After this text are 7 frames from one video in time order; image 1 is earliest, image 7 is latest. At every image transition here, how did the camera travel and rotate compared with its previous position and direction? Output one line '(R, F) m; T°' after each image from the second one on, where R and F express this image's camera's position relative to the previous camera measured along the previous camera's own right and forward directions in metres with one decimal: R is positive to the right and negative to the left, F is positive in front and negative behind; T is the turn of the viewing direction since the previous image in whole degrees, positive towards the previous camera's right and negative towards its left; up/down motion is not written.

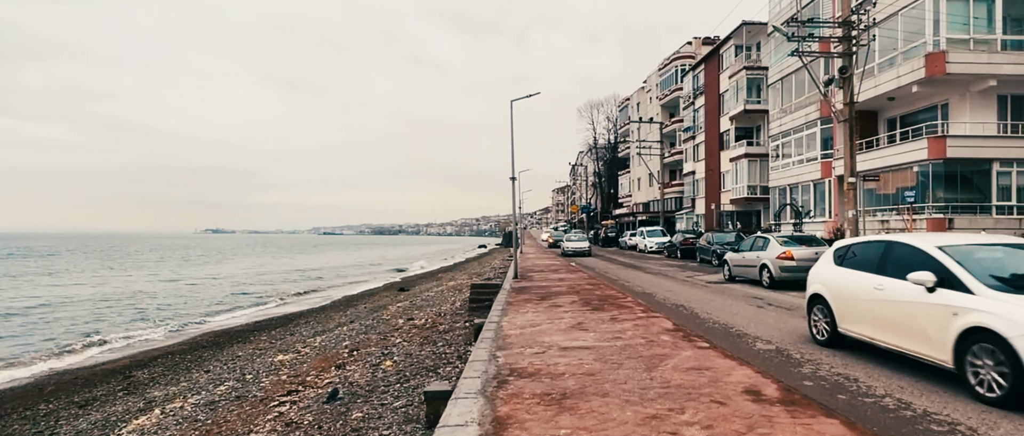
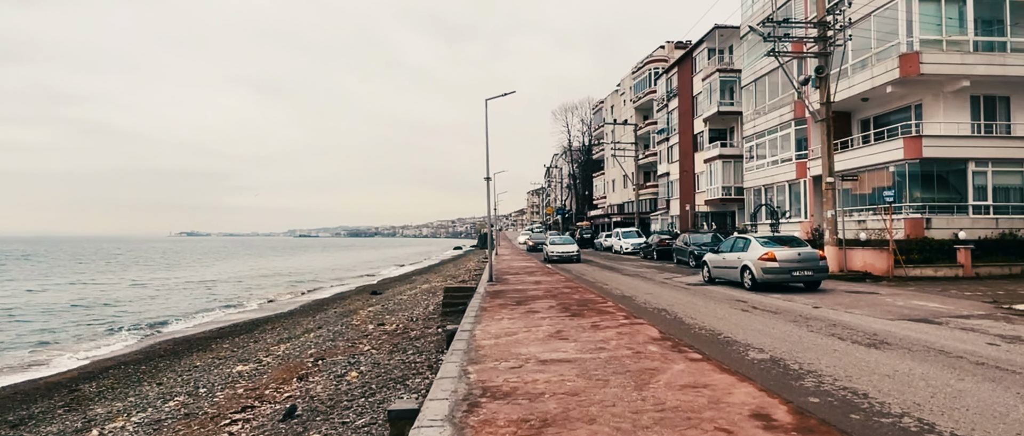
(0.0, +0.7) m; +2°
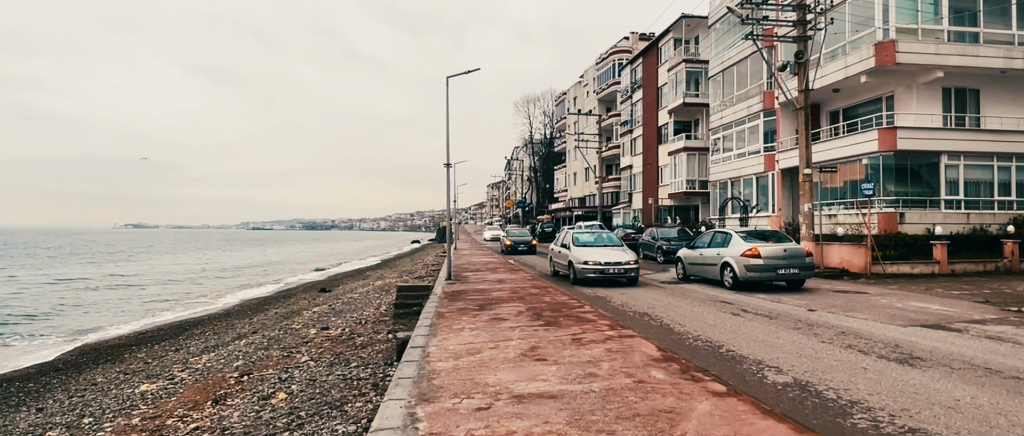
(-0.1, +1.6) m; +4°
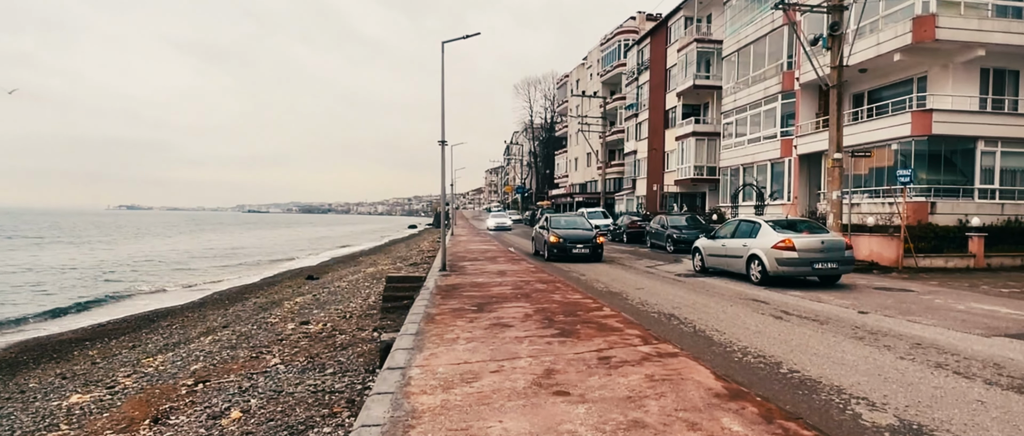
(-0.1, +1.6) m; 0°
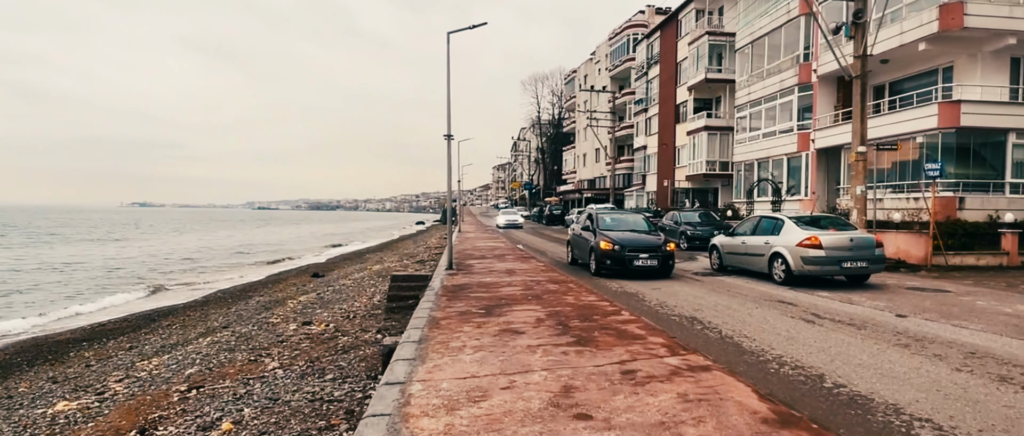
(0.0, +0.6) m; -1°
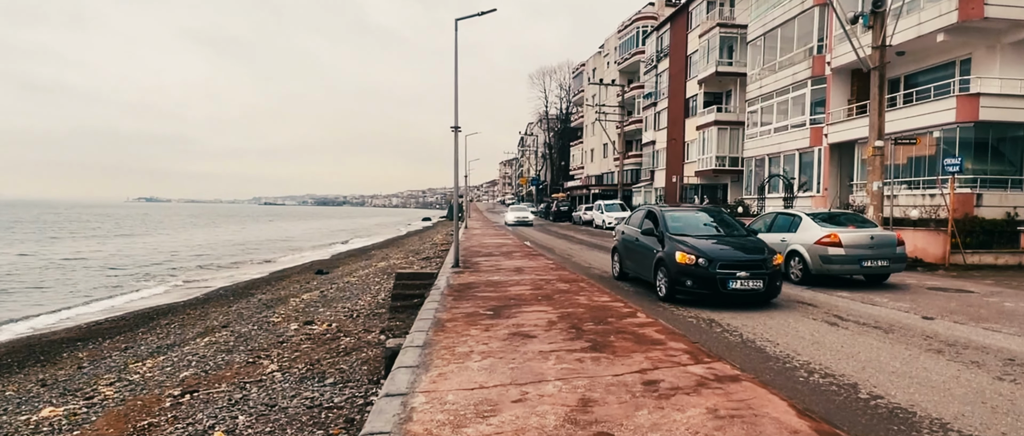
(0.0, +0.4) m; -1°
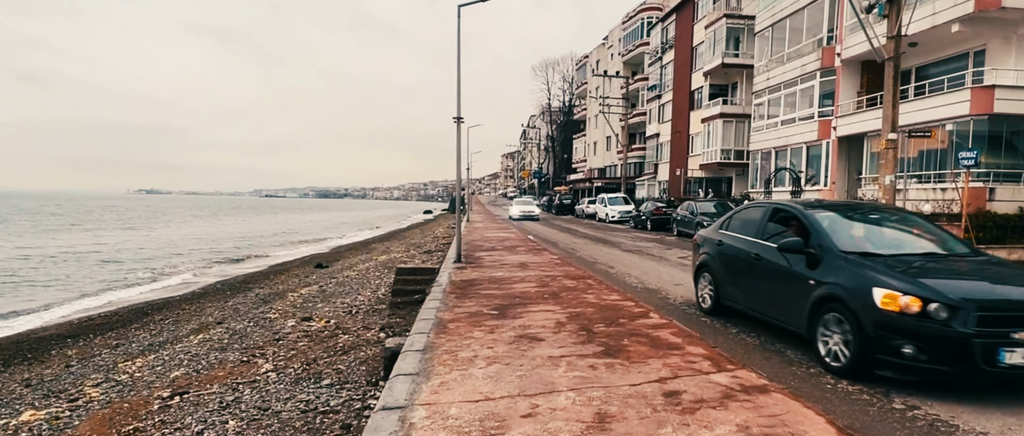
(0.0, +0.4) m; 0°
